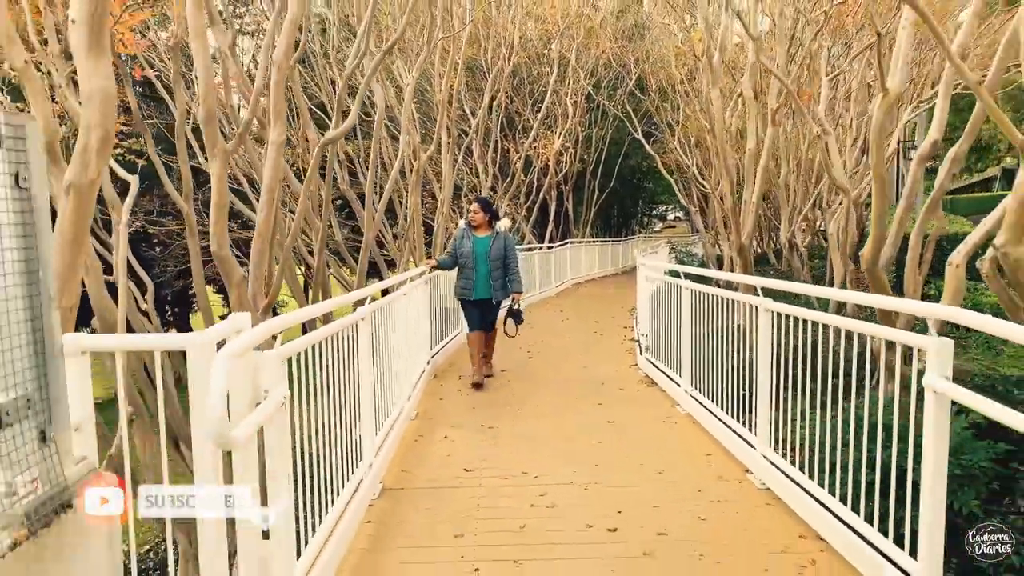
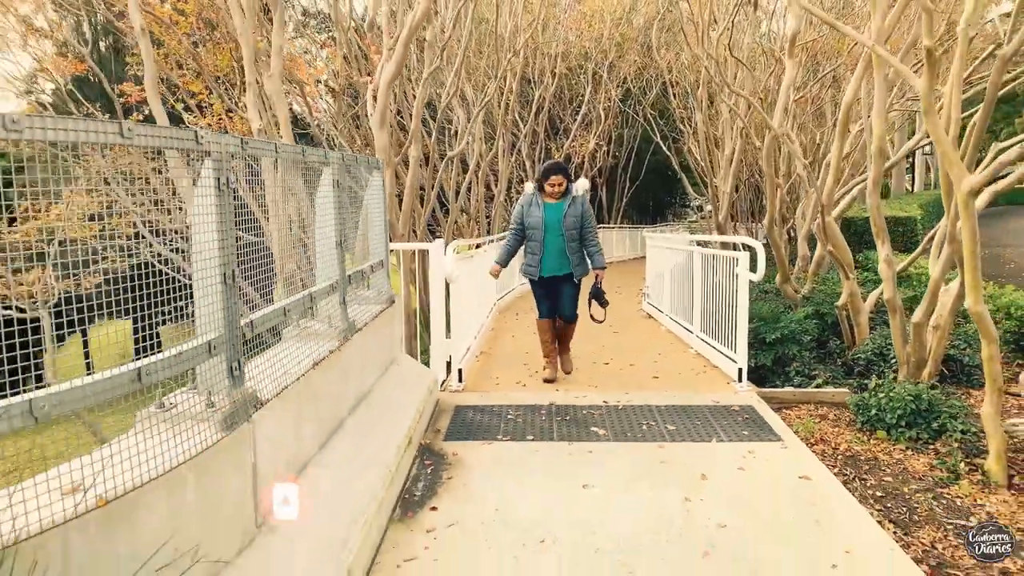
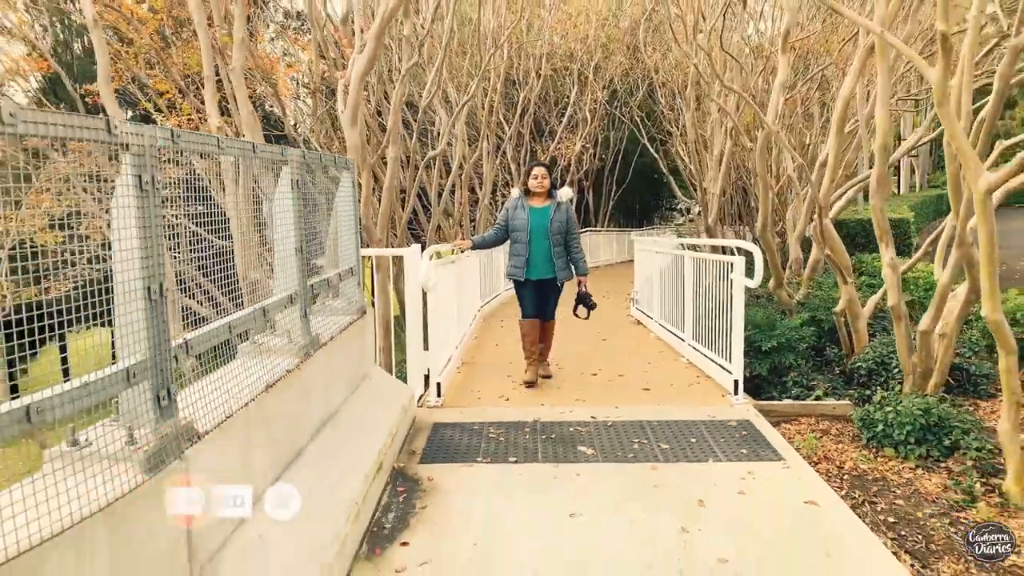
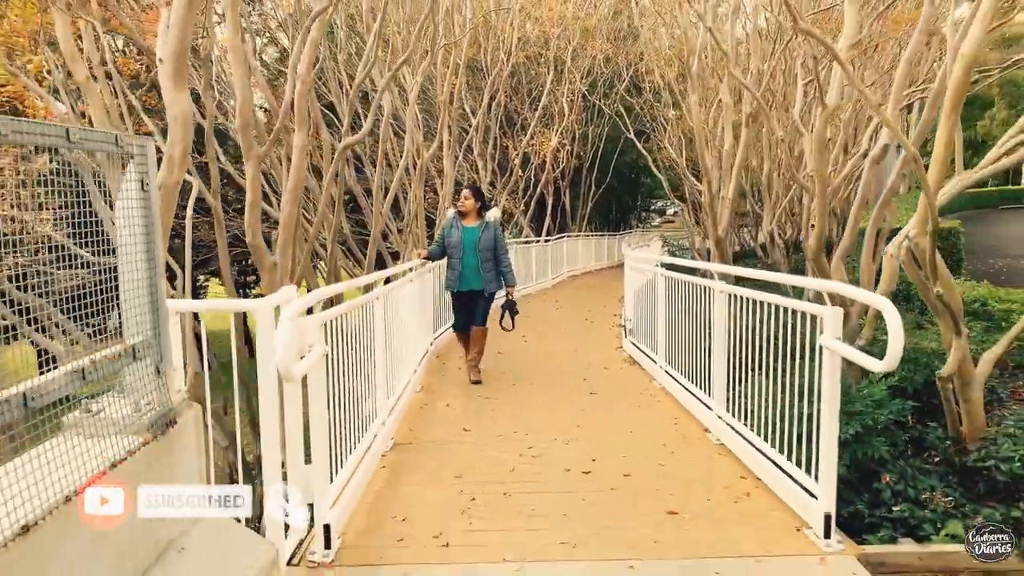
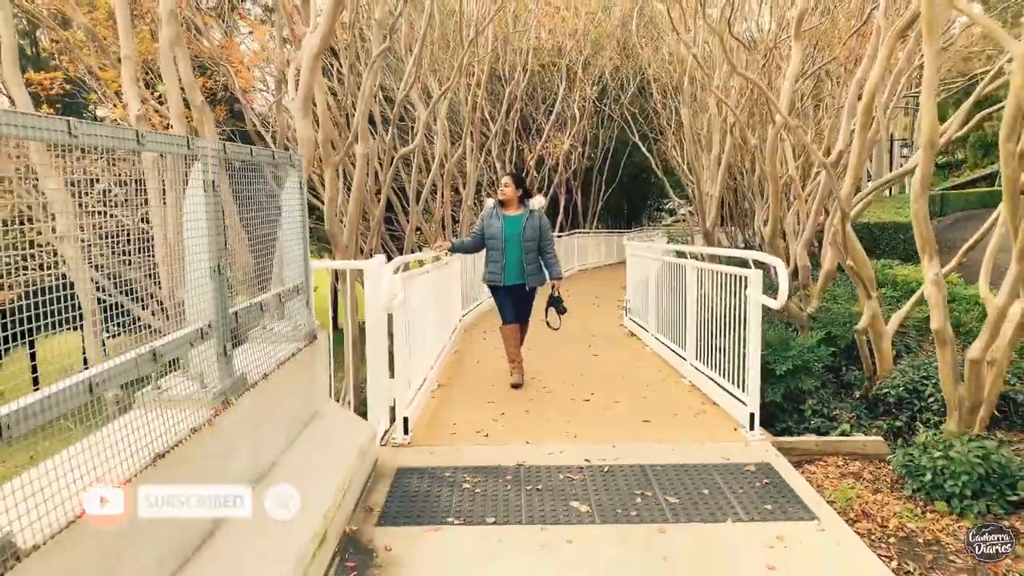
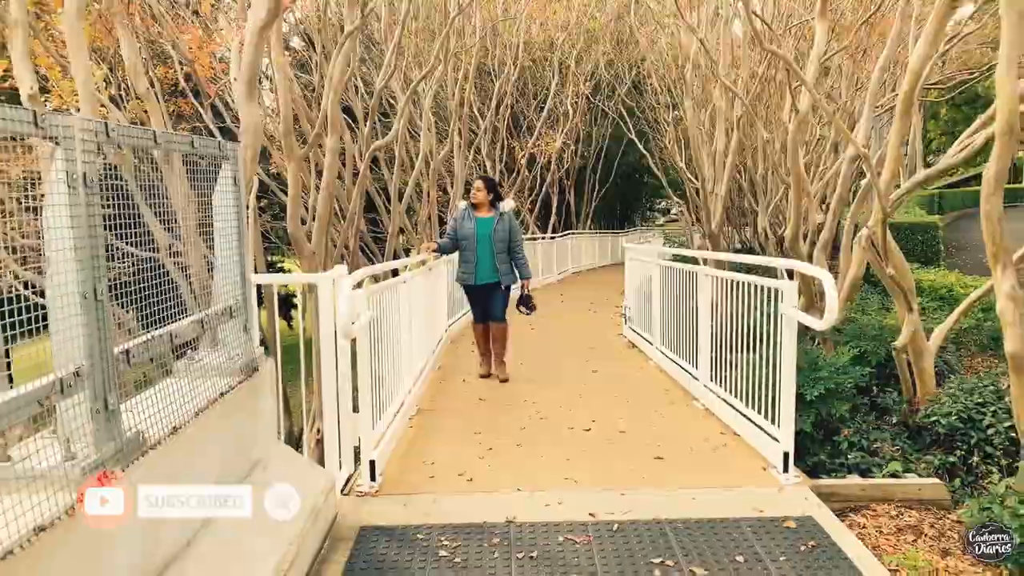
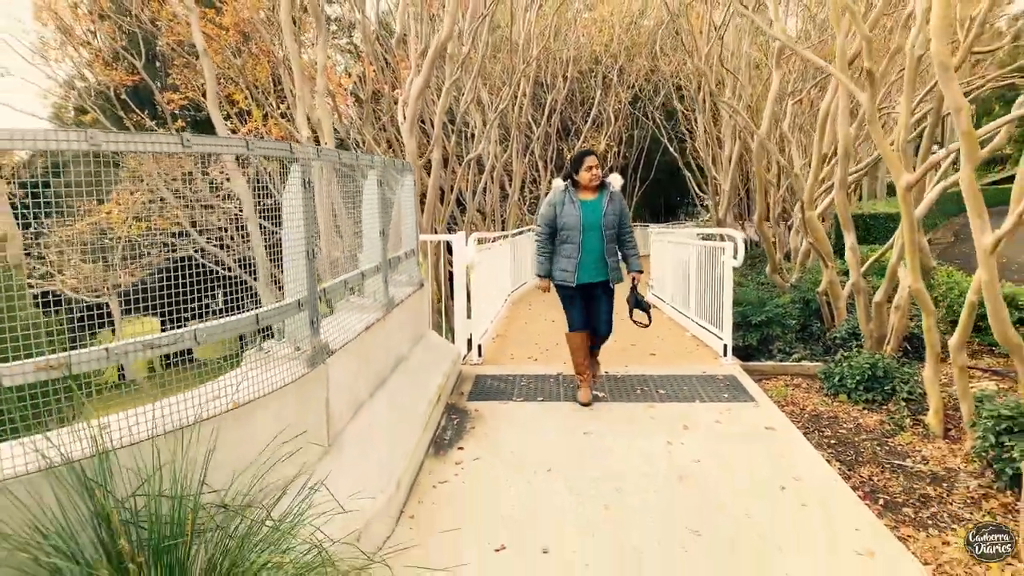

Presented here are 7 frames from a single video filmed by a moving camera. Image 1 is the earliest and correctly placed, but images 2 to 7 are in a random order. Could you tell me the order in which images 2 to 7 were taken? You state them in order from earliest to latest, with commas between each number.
4, 6, 5, 3, 2, 7
